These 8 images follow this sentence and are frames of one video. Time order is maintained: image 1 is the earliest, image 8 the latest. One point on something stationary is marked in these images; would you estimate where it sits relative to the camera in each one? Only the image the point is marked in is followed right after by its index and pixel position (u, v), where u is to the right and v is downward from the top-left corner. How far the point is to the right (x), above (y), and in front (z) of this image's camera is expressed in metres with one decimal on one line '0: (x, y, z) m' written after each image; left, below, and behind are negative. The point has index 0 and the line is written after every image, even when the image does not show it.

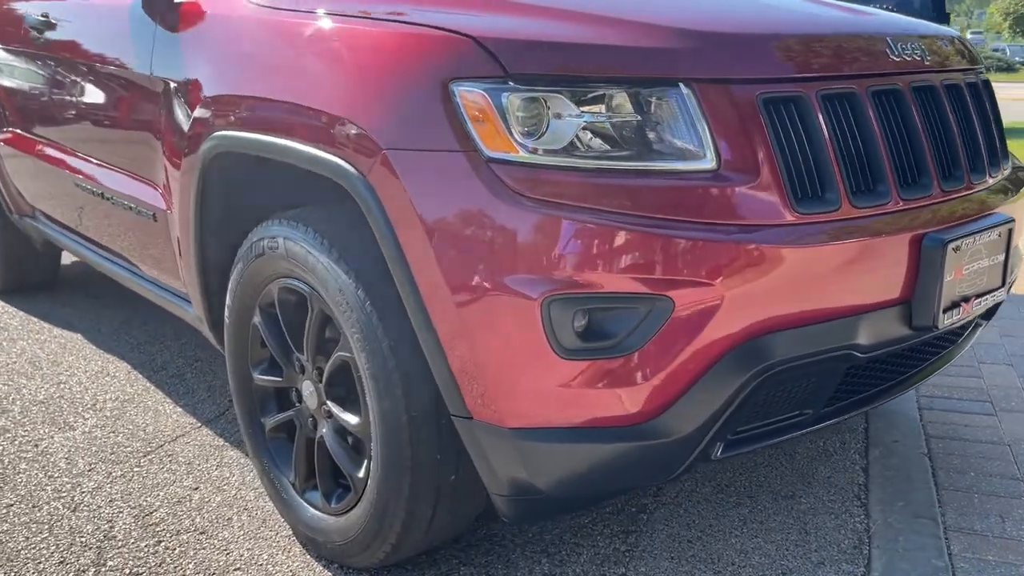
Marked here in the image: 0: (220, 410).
0: (-1.1, -0.4, +3.2) m
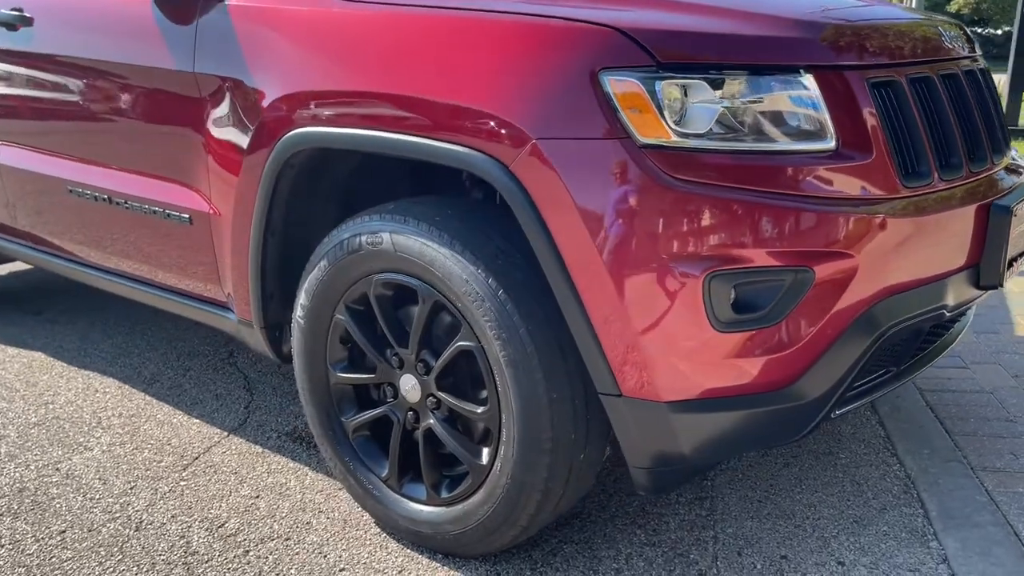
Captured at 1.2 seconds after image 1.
0: (-1.0, -0.5, +3.1) m
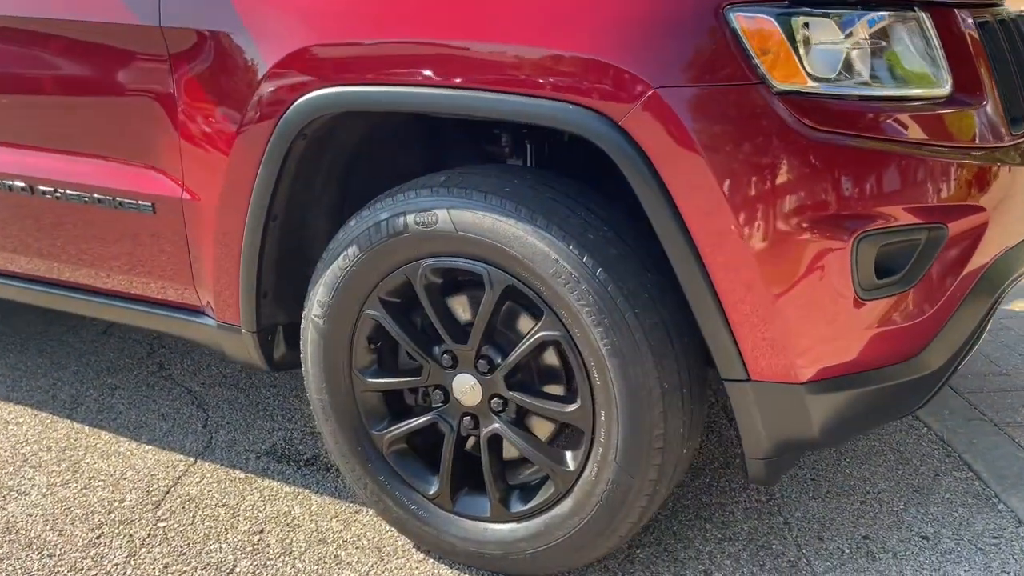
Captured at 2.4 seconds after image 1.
0: (-0.9, -0.5, +2.6) m
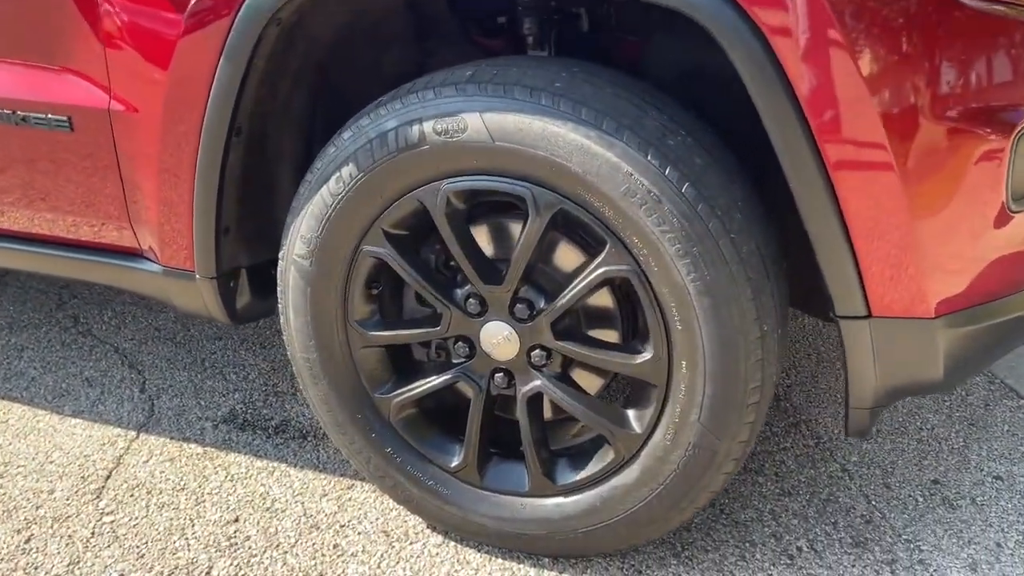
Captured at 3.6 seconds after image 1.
0: (-0.9, -0.3, +2.2) m
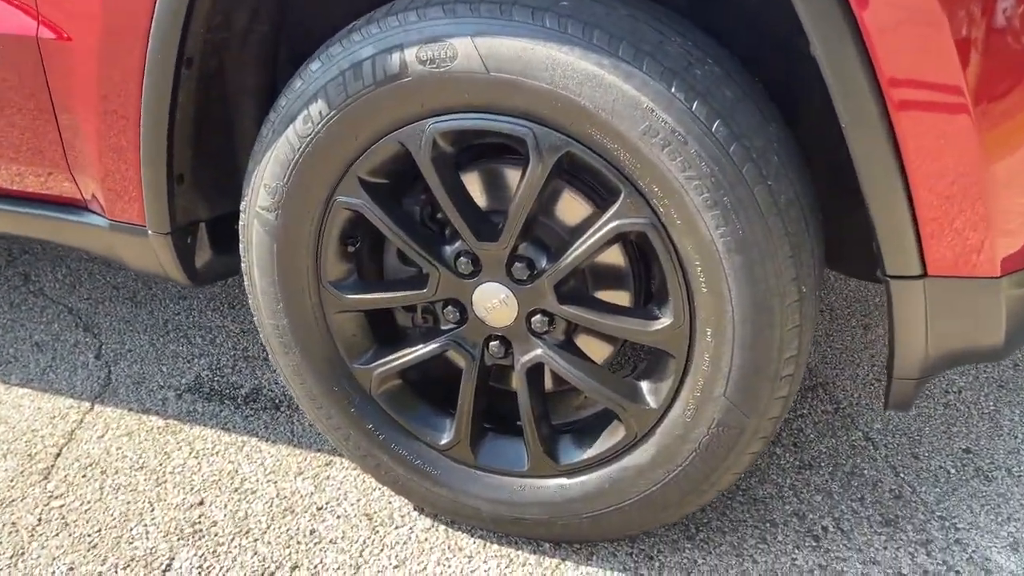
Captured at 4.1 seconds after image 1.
0: (-0.9, -0.2, +2.0) m
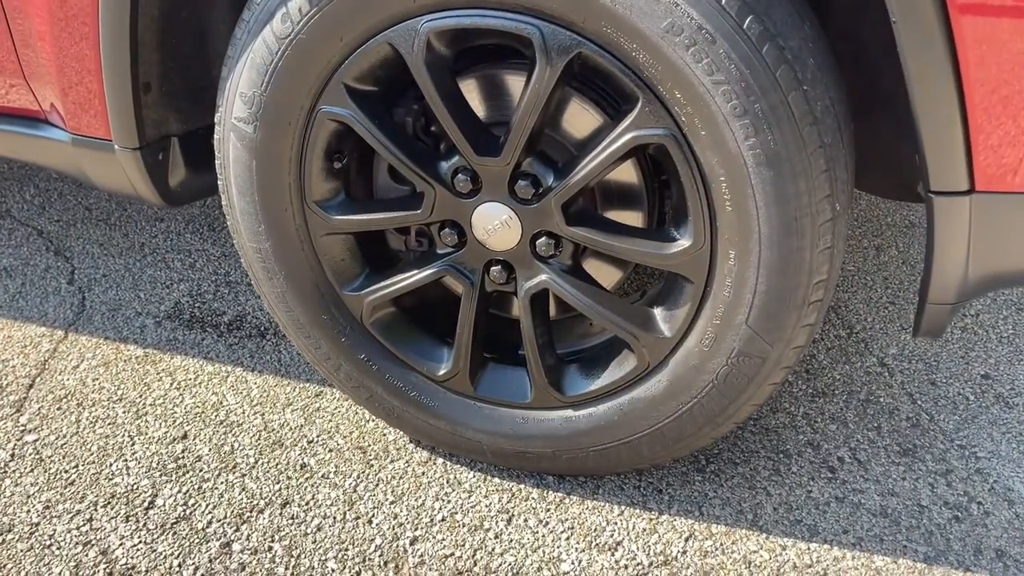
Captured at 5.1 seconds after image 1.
0: (-1.0, 0.0, +1.9) m
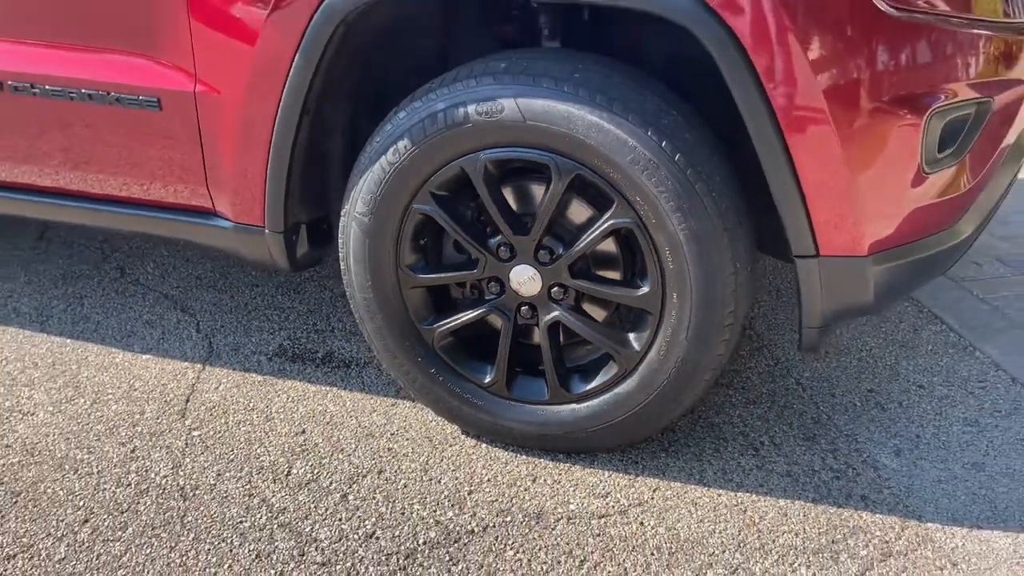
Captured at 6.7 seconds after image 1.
0: (-0.9, -0.2, +2.5) m
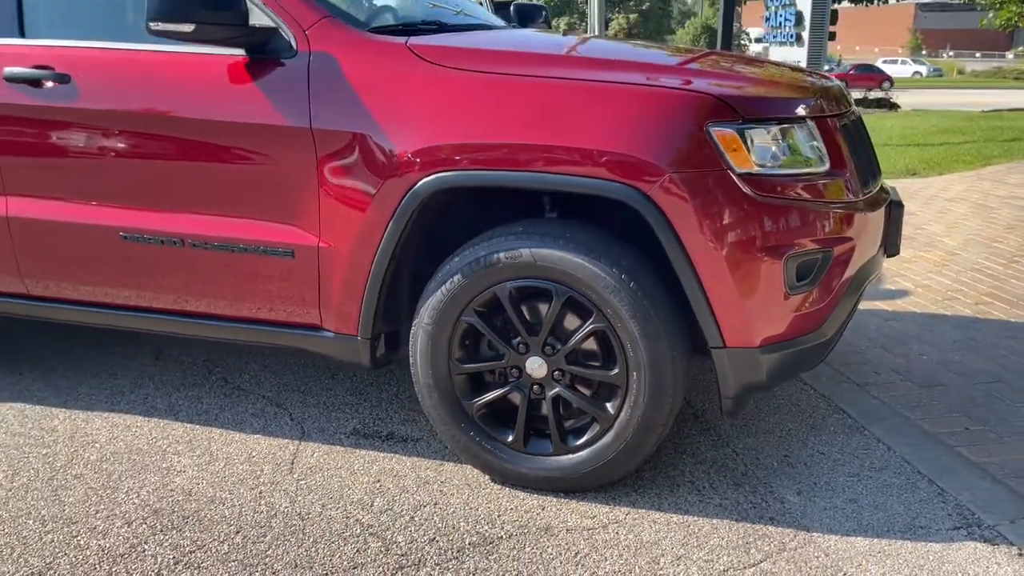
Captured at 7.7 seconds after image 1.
0: (-0.9, -0.5, +3.4) m
